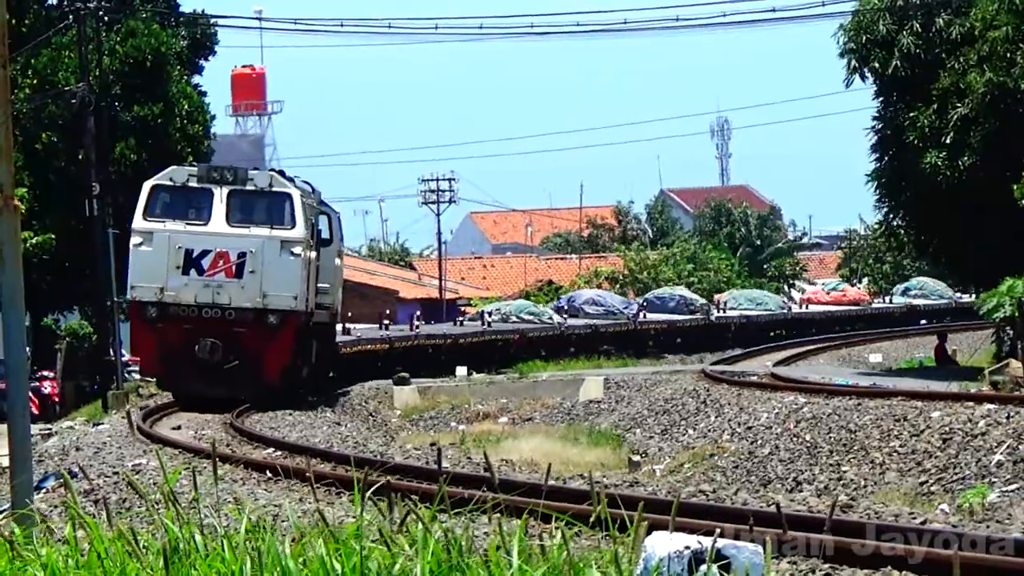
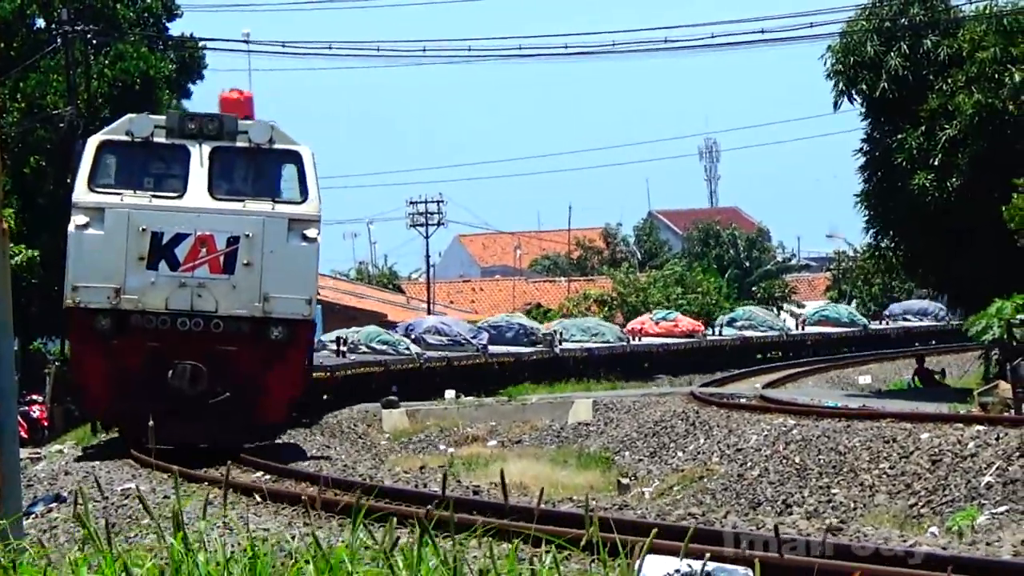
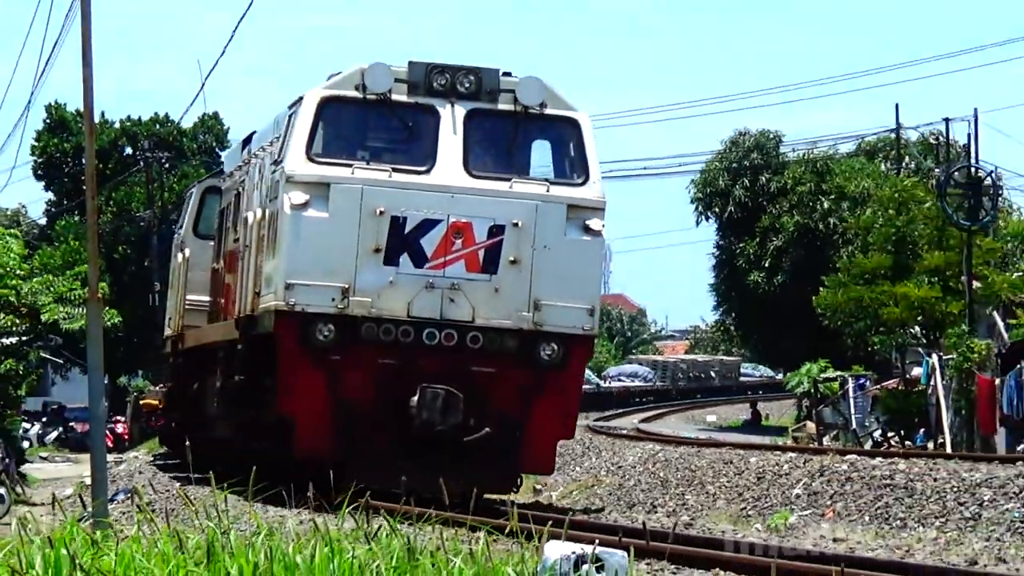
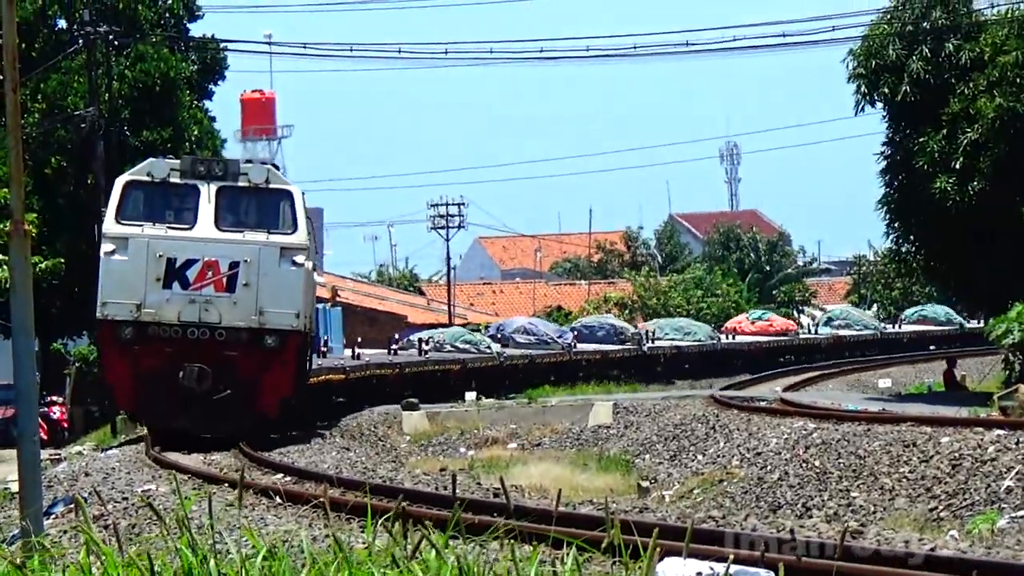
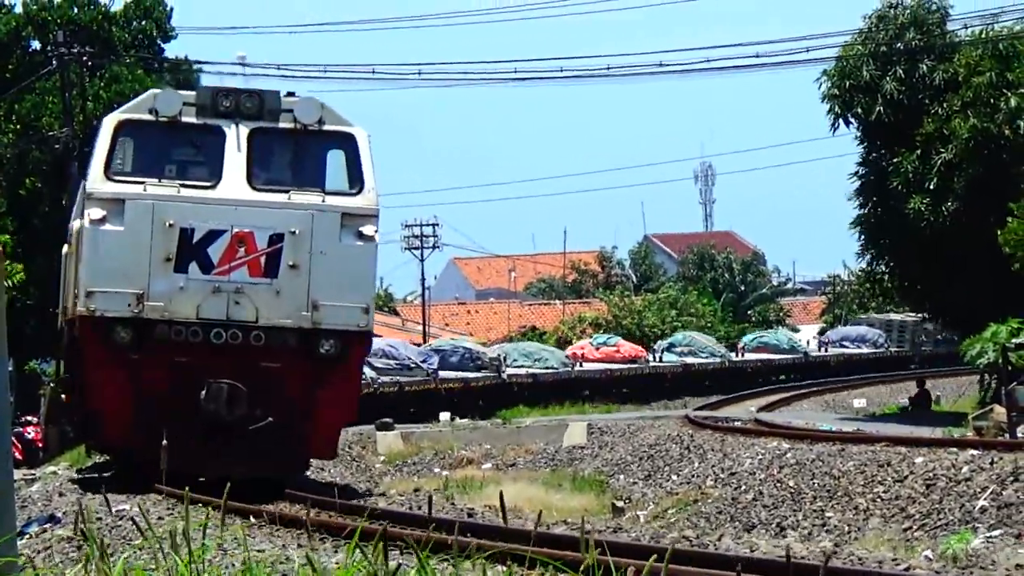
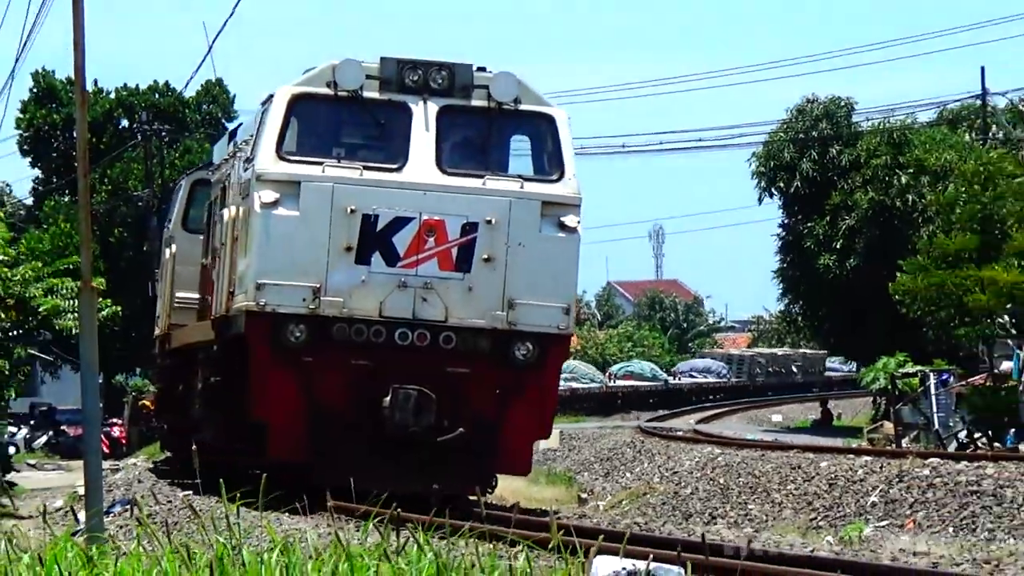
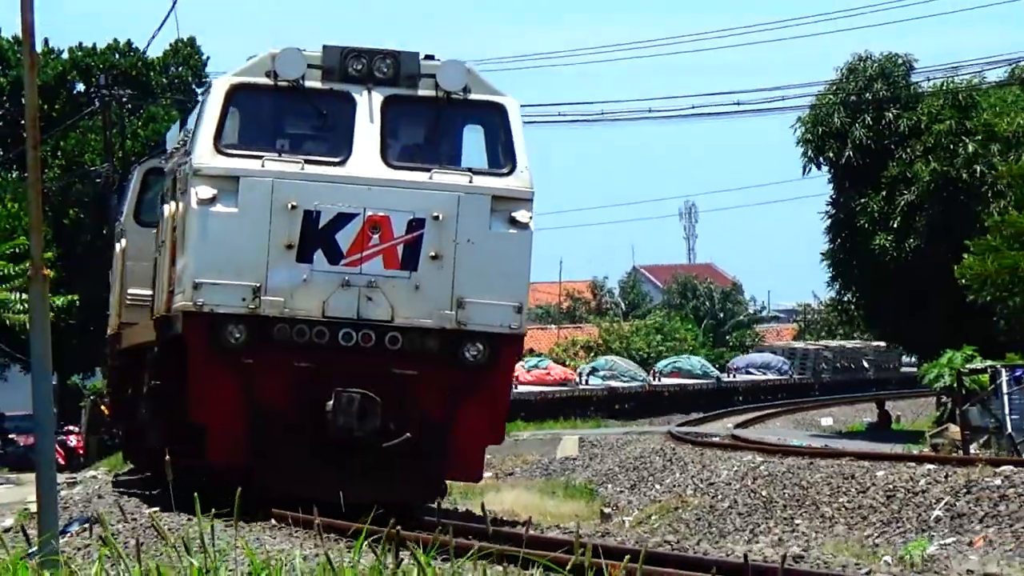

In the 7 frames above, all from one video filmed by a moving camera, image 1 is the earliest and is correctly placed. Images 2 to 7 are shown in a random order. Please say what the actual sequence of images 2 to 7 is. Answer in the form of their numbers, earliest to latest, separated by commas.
4, 2, 5, 7, 6, 3
